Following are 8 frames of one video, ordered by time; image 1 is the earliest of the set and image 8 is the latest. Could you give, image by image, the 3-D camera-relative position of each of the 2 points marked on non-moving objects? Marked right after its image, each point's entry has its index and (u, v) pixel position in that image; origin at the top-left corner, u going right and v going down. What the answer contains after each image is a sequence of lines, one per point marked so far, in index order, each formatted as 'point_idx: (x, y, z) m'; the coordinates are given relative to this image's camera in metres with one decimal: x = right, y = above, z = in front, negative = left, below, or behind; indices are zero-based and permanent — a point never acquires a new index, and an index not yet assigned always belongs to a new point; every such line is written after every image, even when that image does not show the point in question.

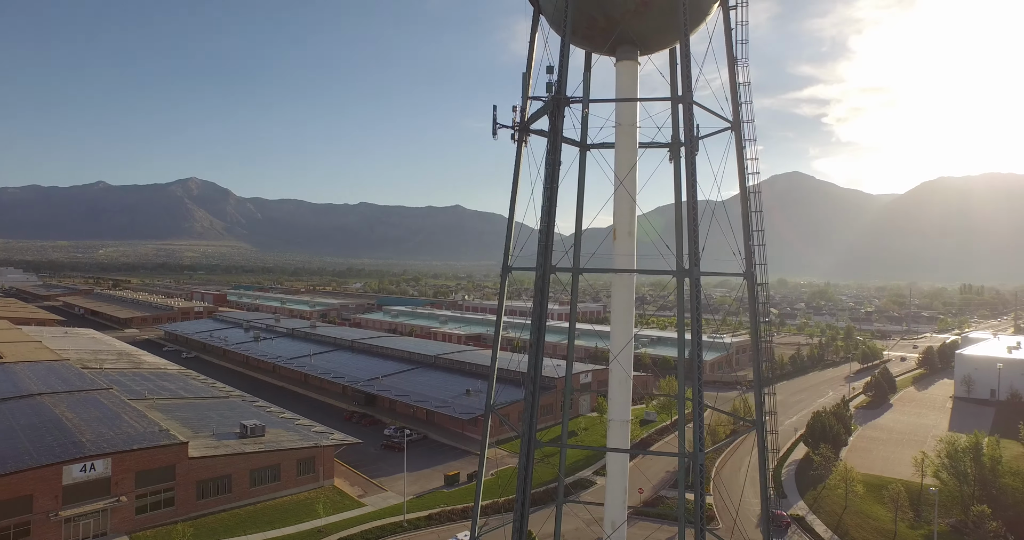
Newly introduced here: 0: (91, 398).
0: (-15.3, -4.7, +19.9) m
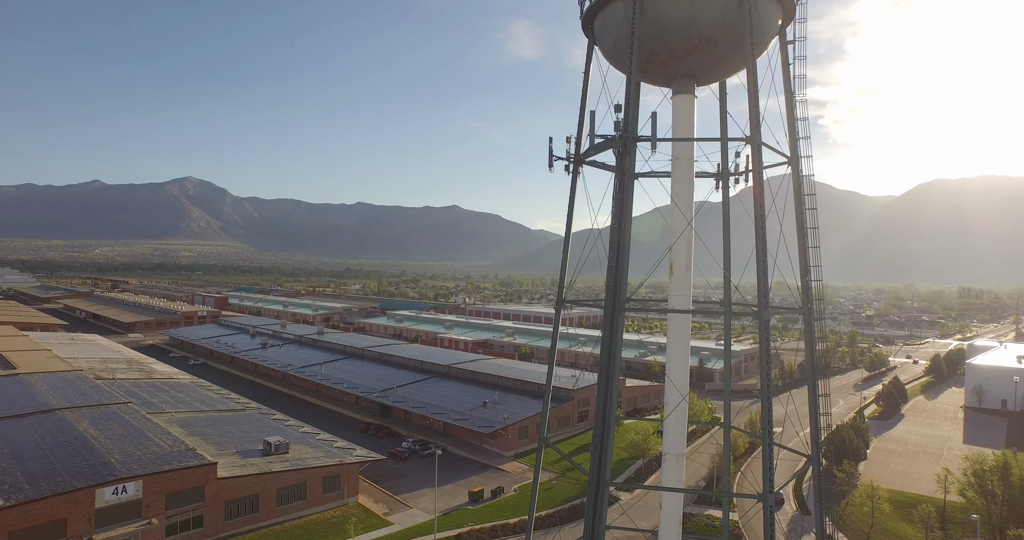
0: (-14.4, -5.2, +19.8) m
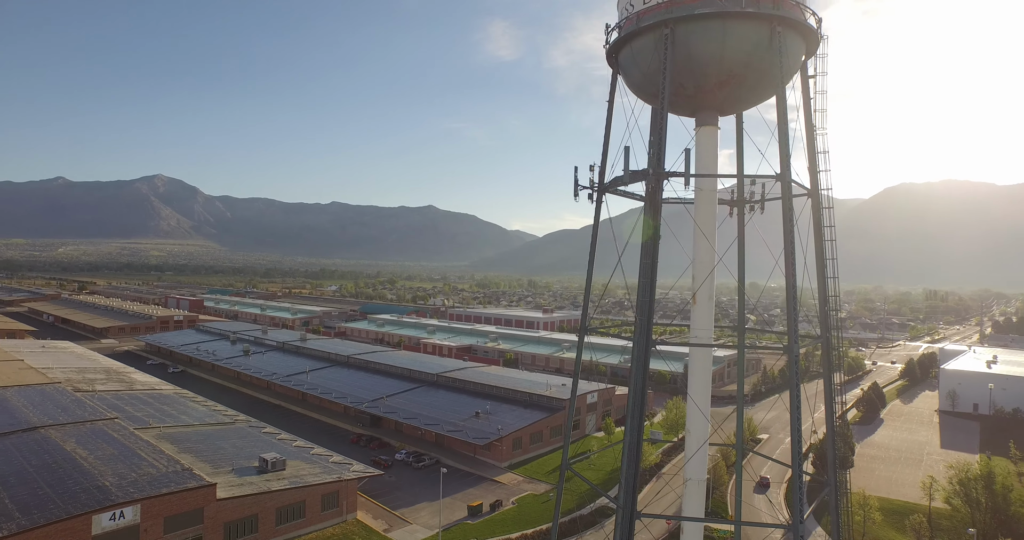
0: (-14.5, -5.6, +19.2) m
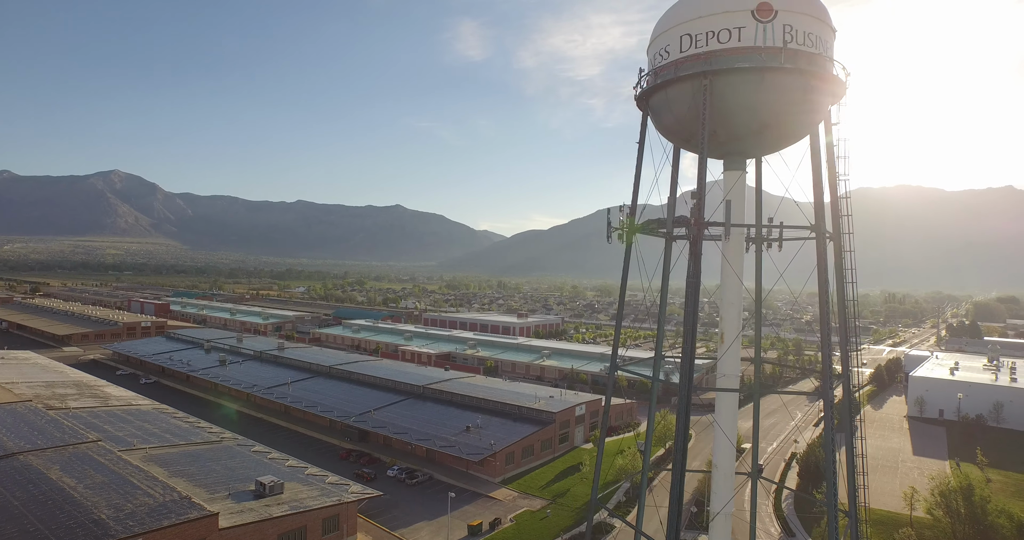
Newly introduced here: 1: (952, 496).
0: (-14.5, -6.2, +18.5) m
1: (+14.9, -7.6, +18.6) m
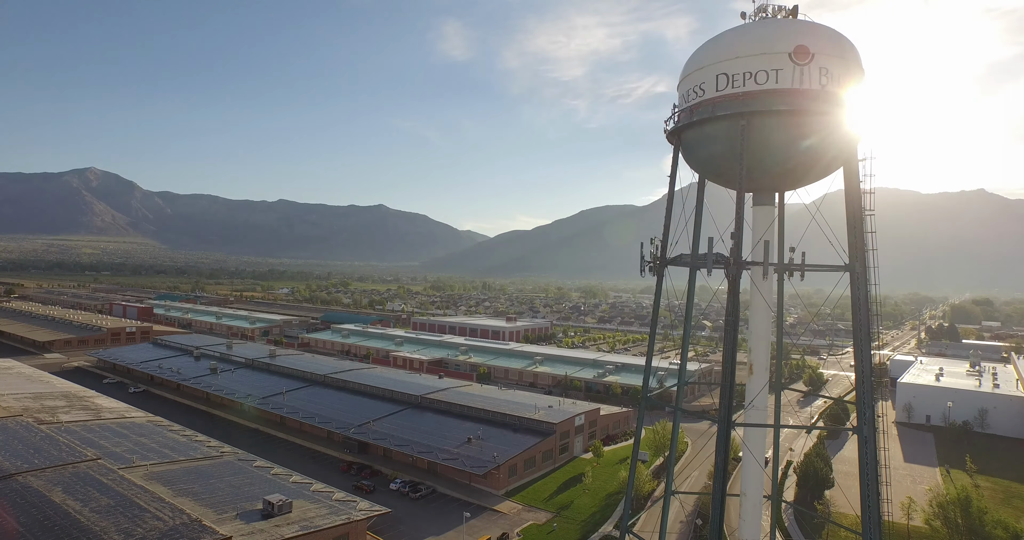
0: (-14.2, -6.8, +18.2) m
1: (+15.2, -8.2, +19.0) m
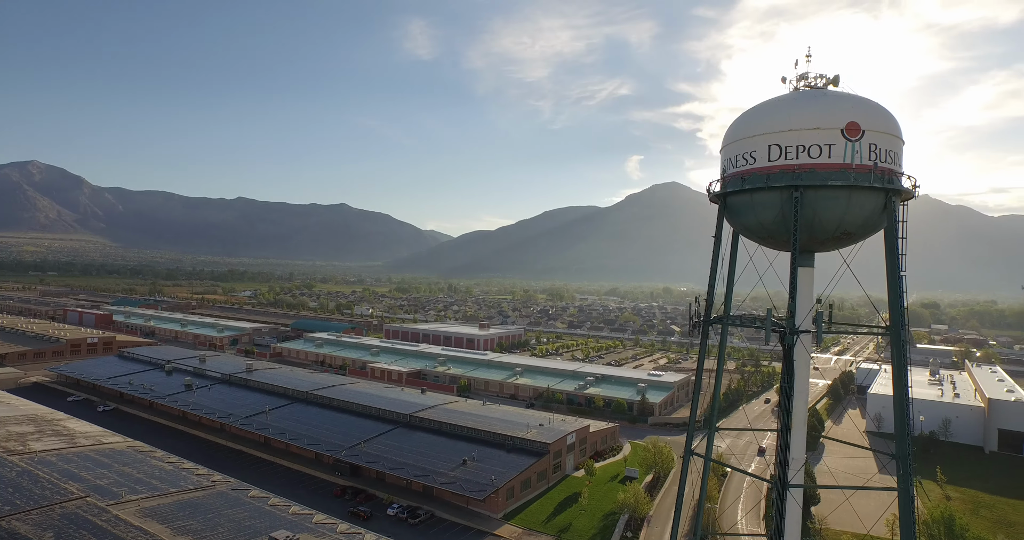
0: (-13.9, -7.7, +17.4) m
1: (+15.4, -9.3, +20.0) m
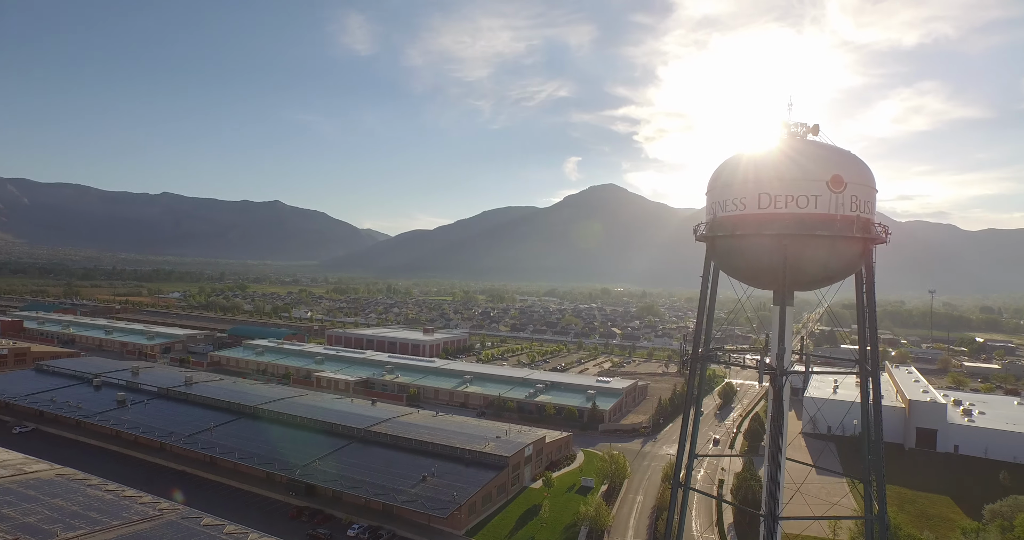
0: (-14.7, -8.3, +15.9) m
1: (+14.2, -10.0, +21.5) m
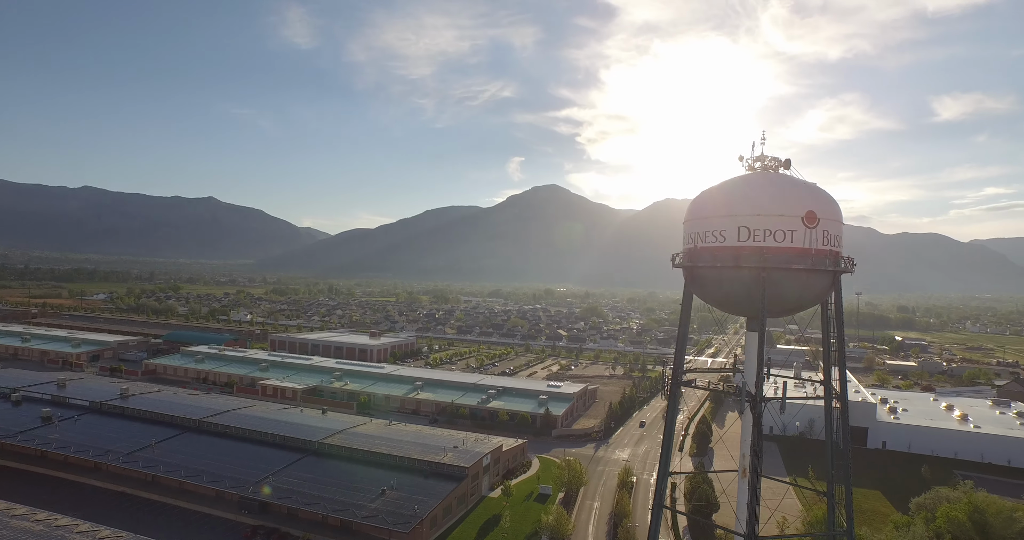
0: (-15.5, -8.8, +14.5) m
1: (+12.7, -10.6, +22.7) m
